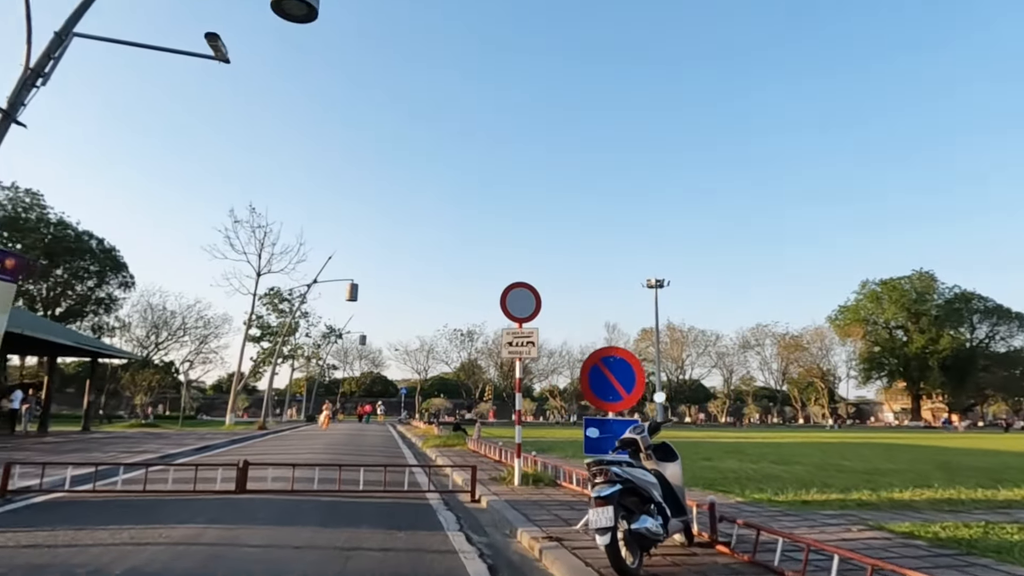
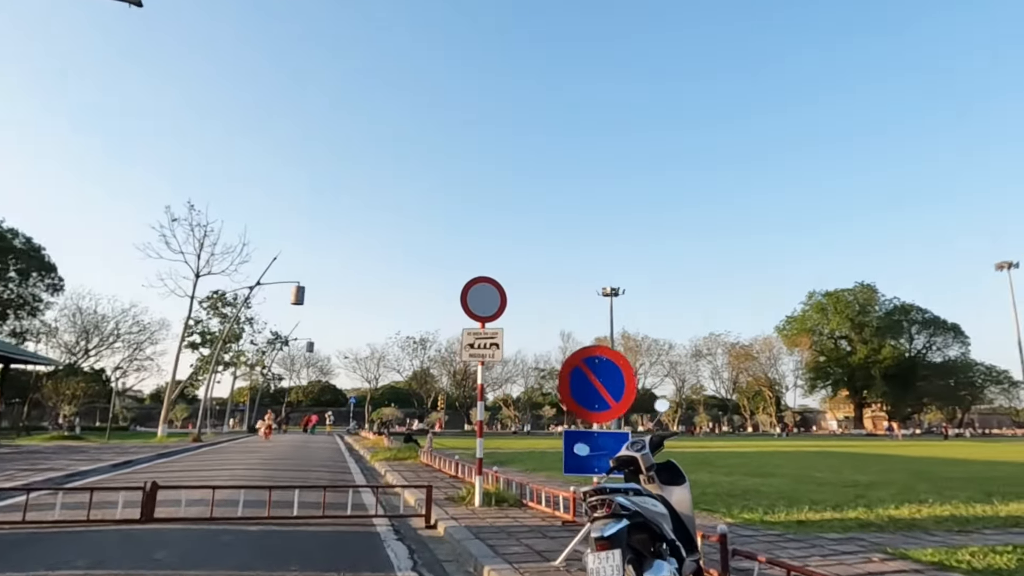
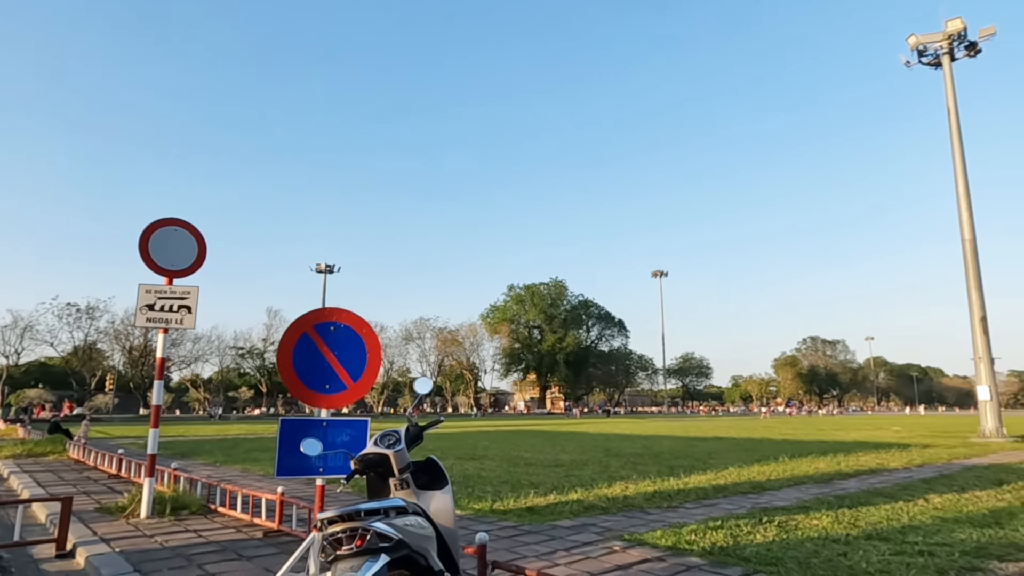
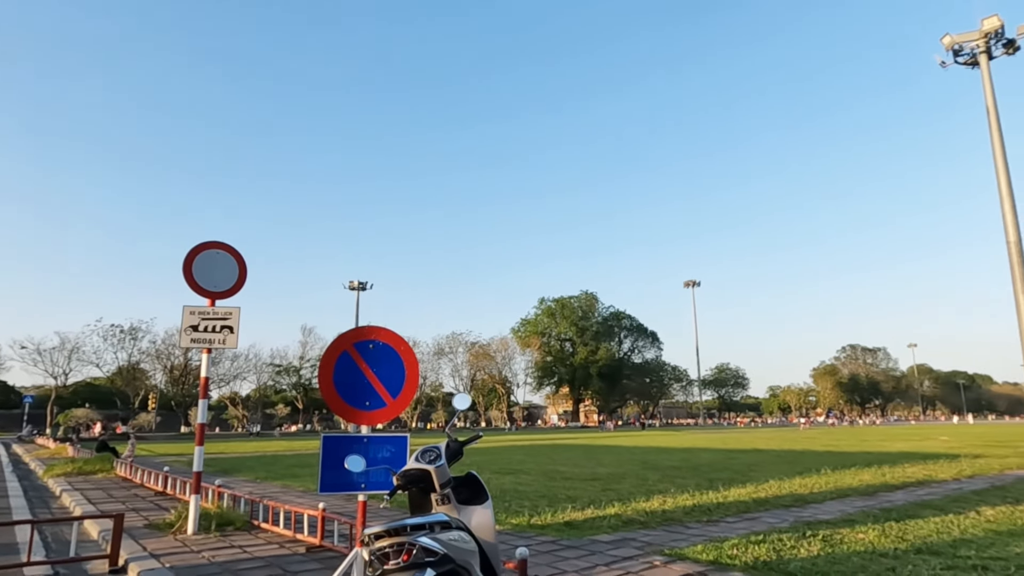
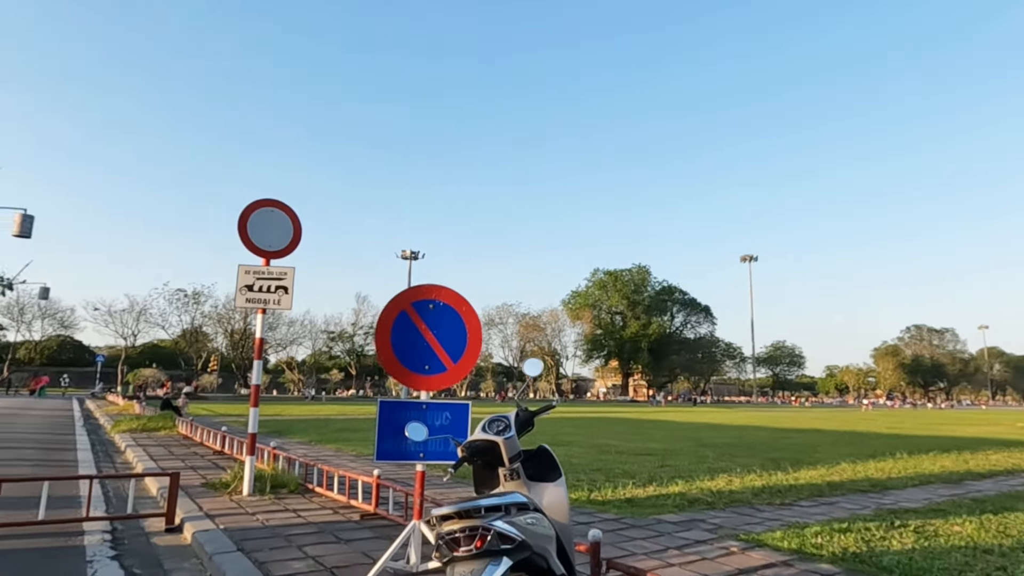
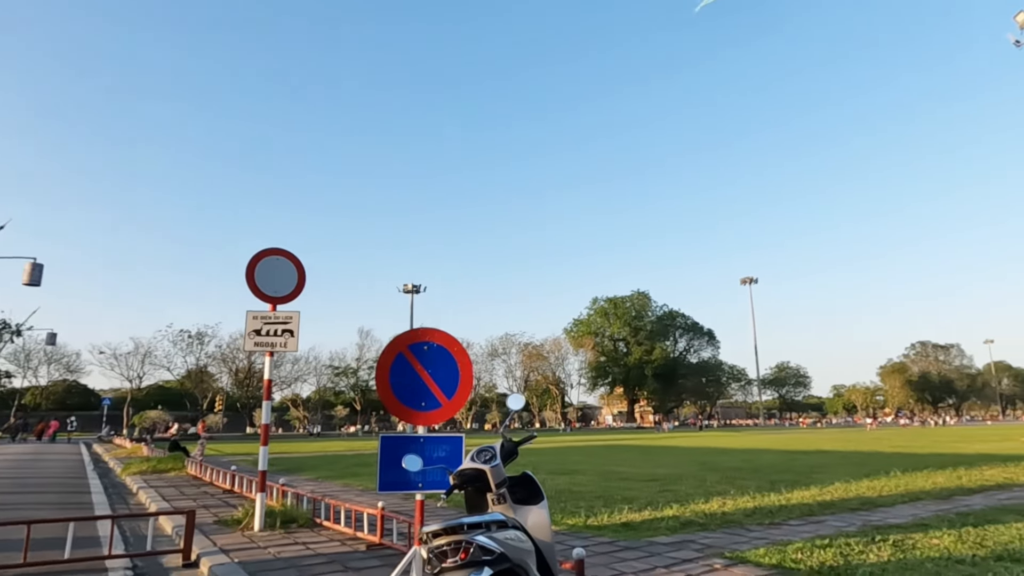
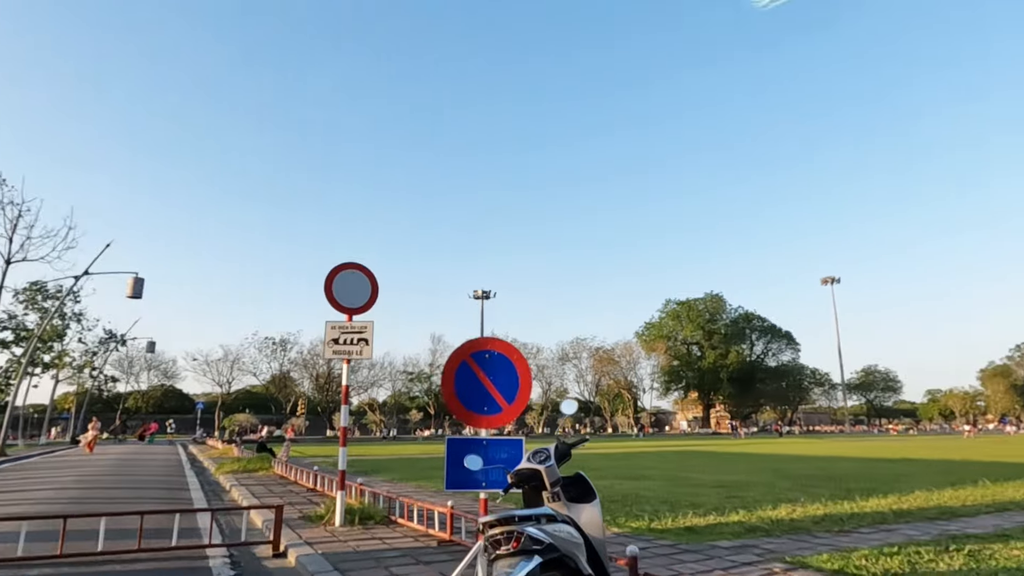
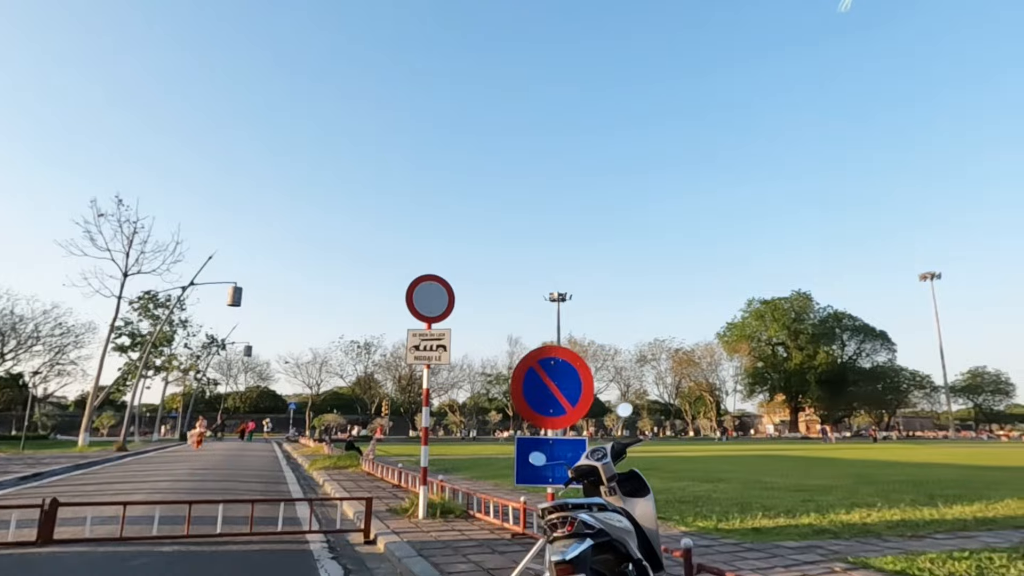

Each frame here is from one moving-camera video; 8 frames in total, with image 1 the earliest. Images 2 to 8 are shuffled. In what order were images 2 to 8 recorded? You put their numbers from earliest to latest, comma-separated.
2, 8, 7, 6, 4, 3, 5
